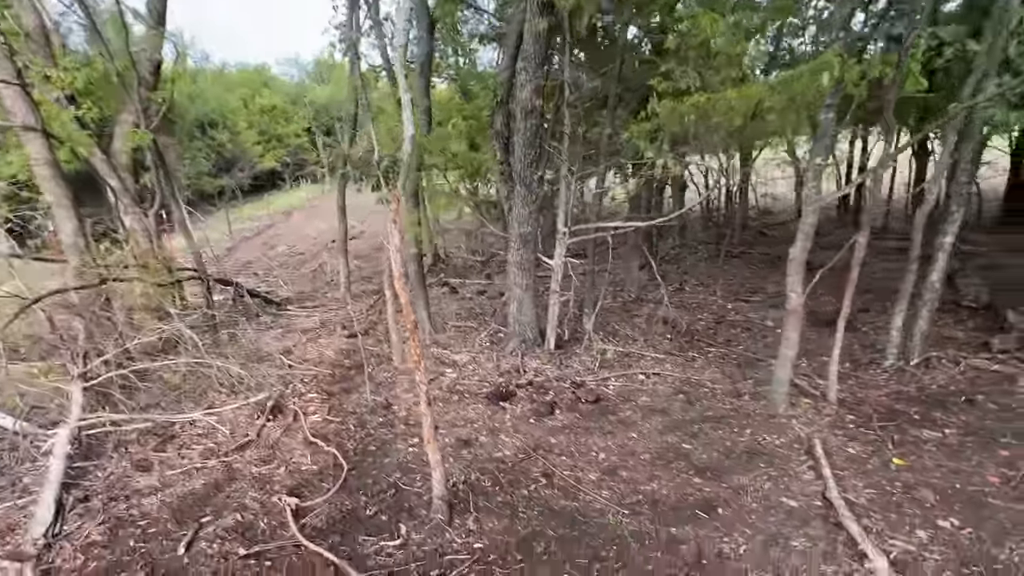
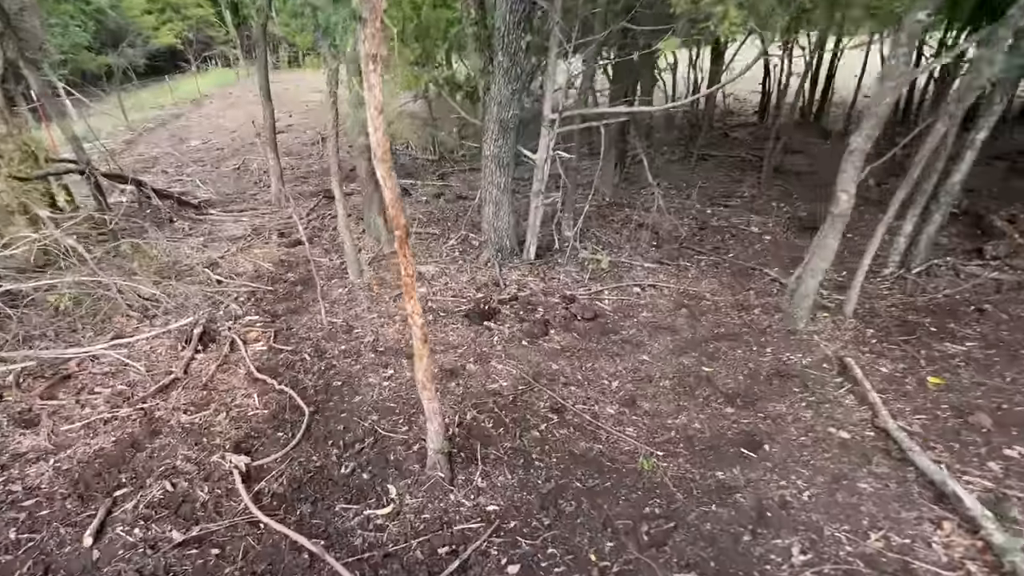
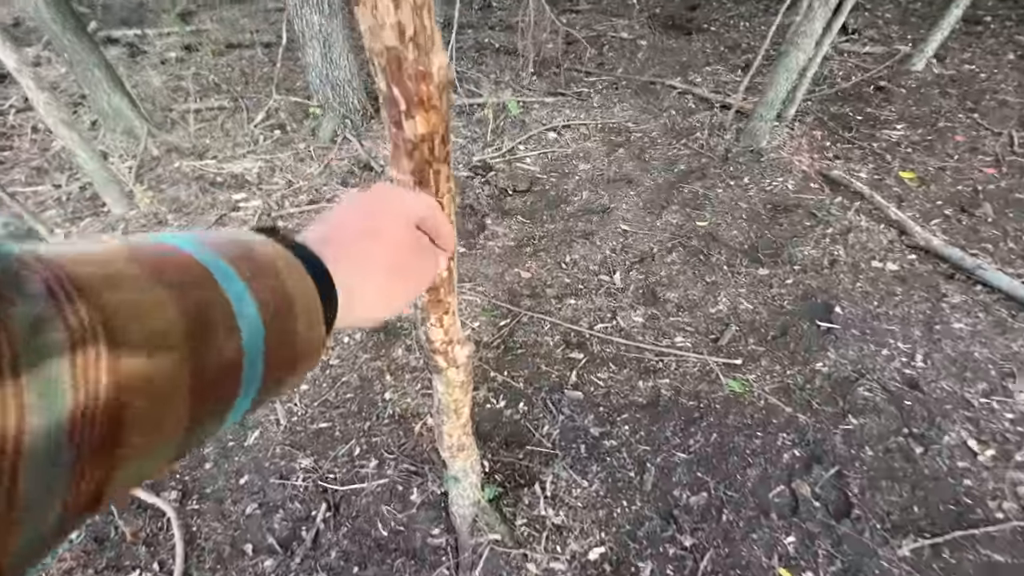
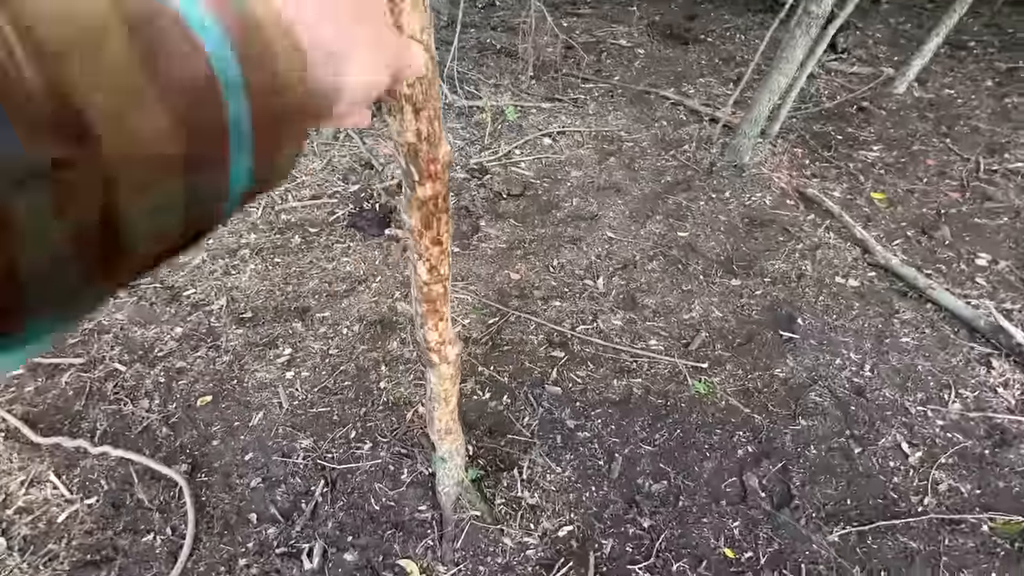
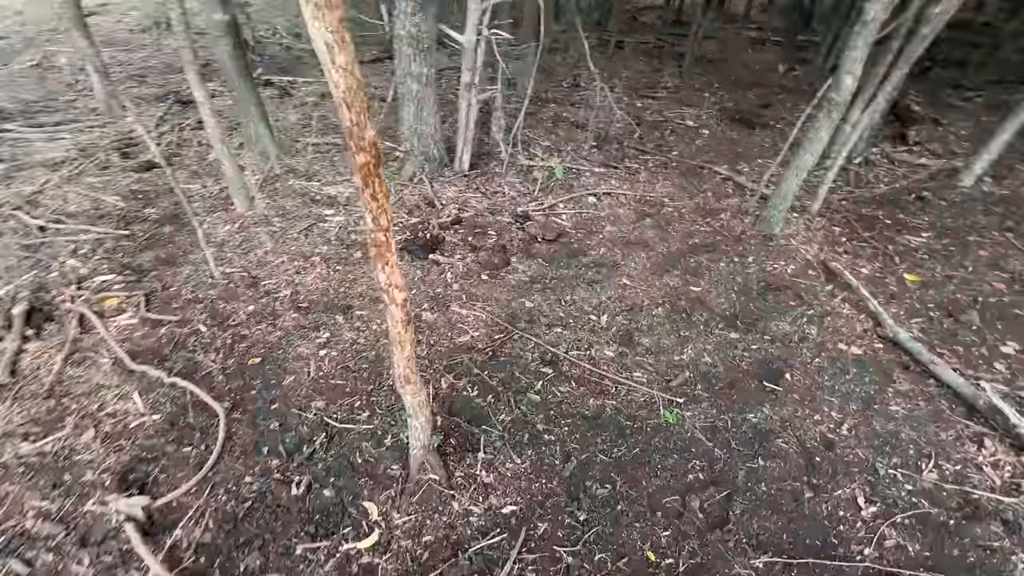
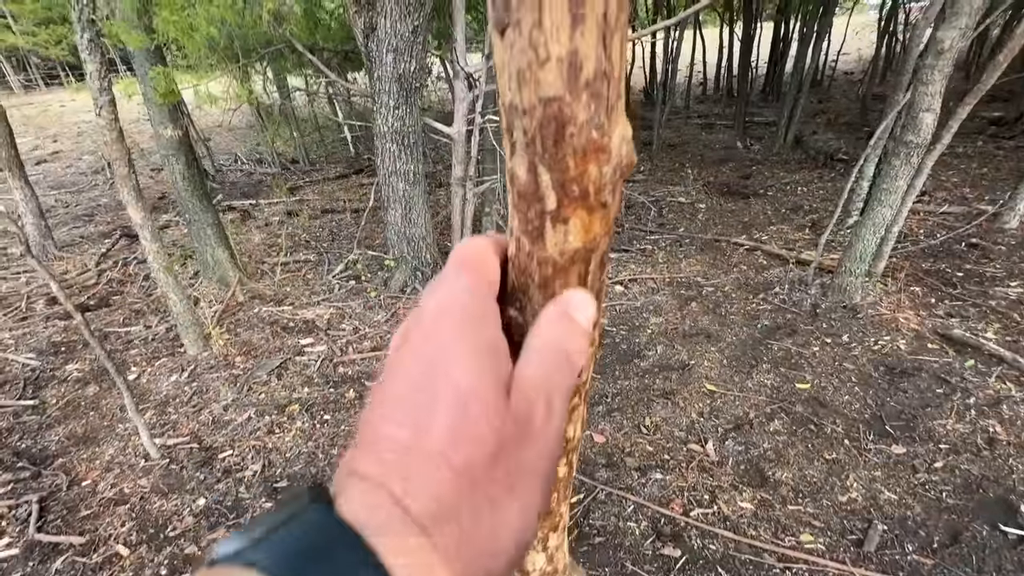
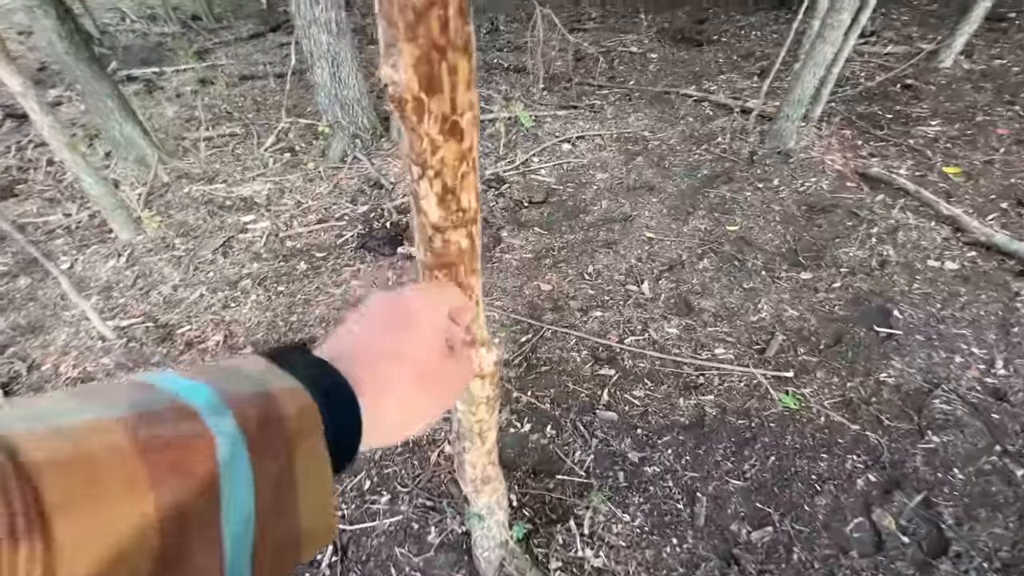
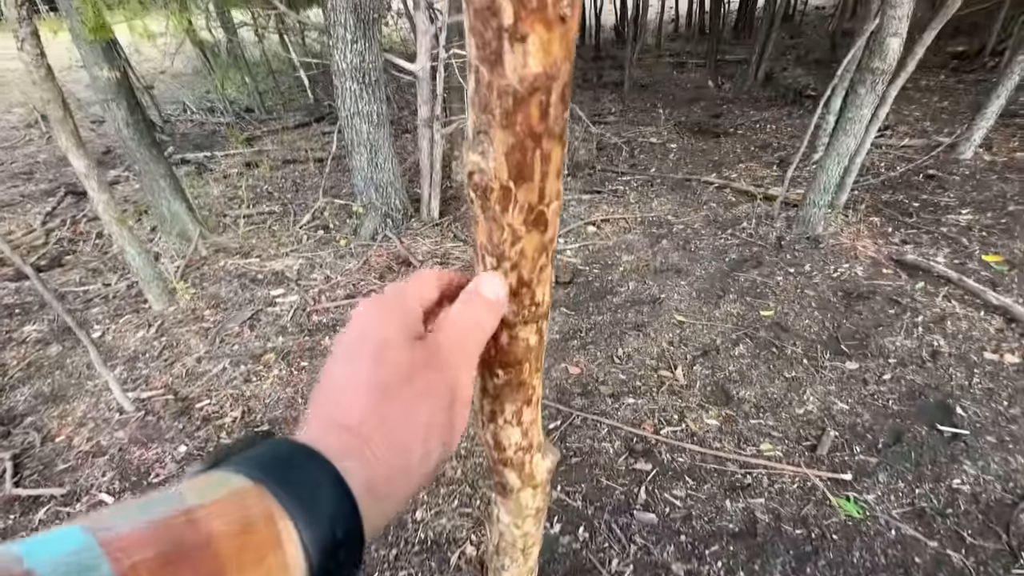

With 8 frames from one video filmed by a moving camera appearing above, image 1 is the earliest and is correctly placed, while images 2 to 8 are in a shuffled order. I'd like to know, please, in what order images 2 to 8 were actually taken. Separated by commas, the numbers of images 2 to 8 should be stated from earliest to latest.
2, 5, 4, 3, 7, 8, 6
